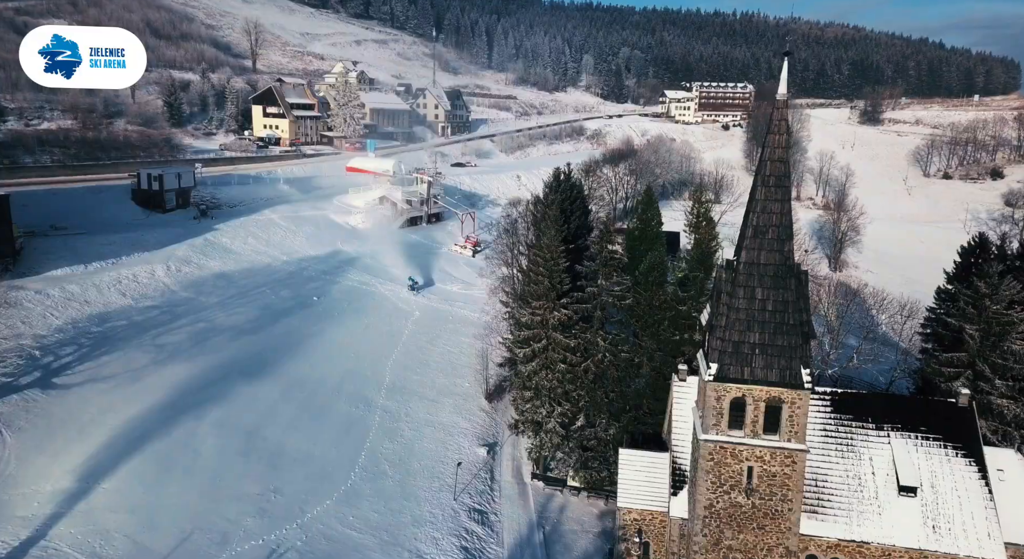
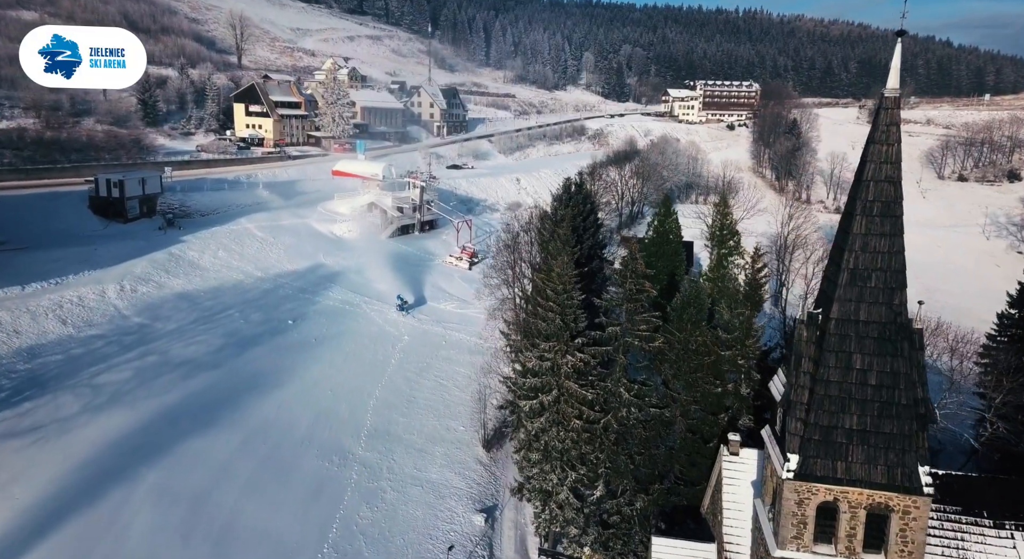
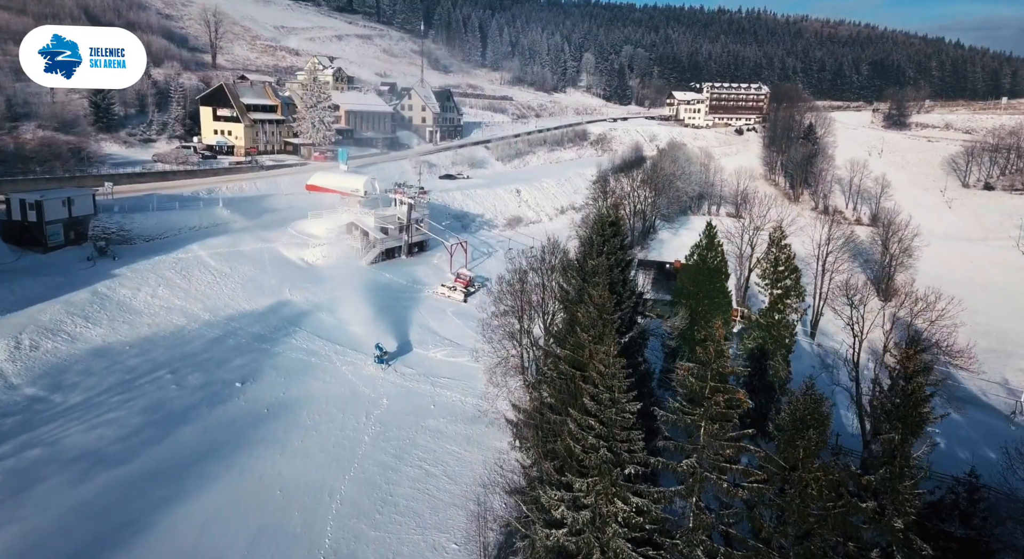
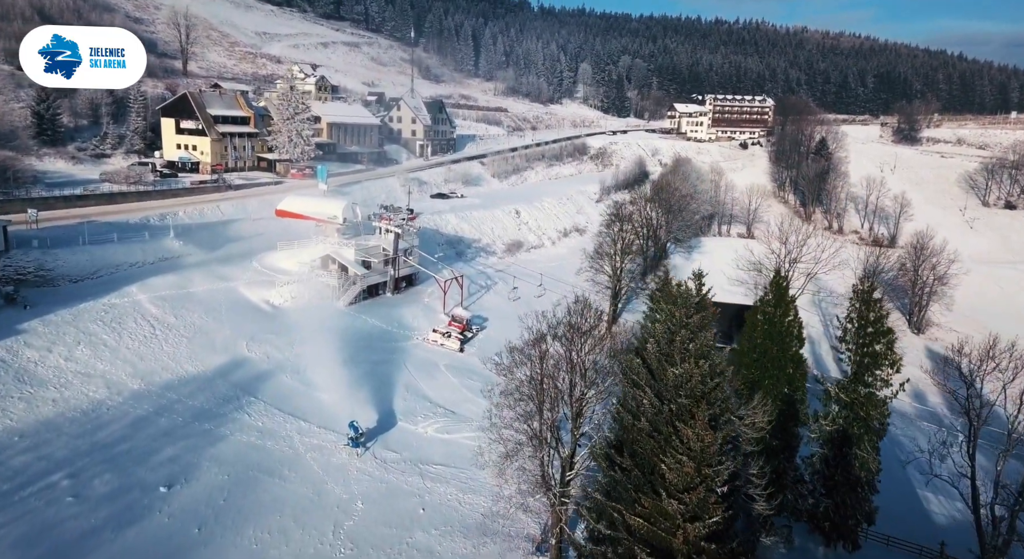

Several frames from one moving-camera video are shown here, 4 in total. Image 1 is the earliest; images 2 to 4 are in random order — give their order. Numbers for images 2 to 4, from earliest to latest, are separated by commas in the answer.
2, 3, 4
